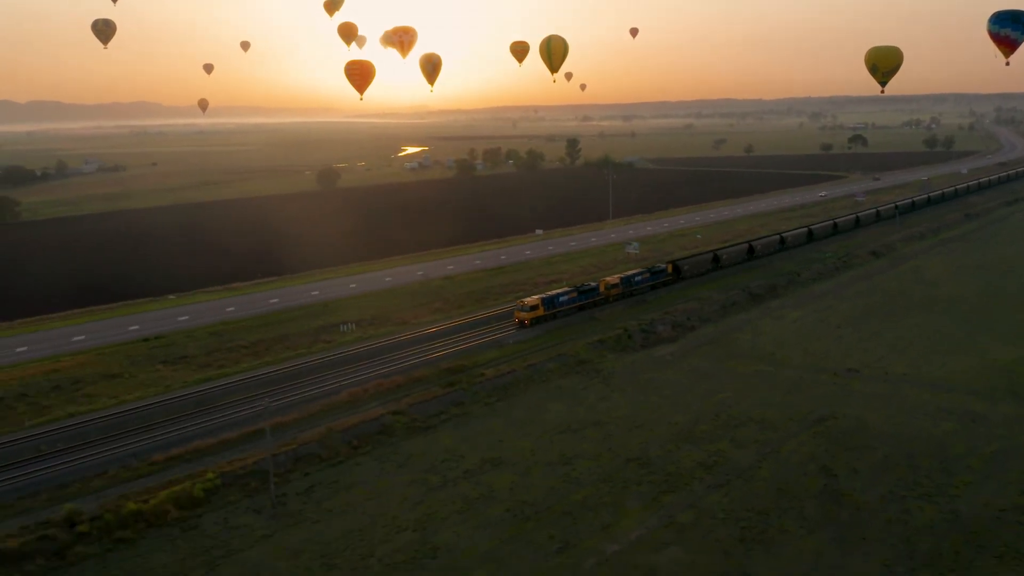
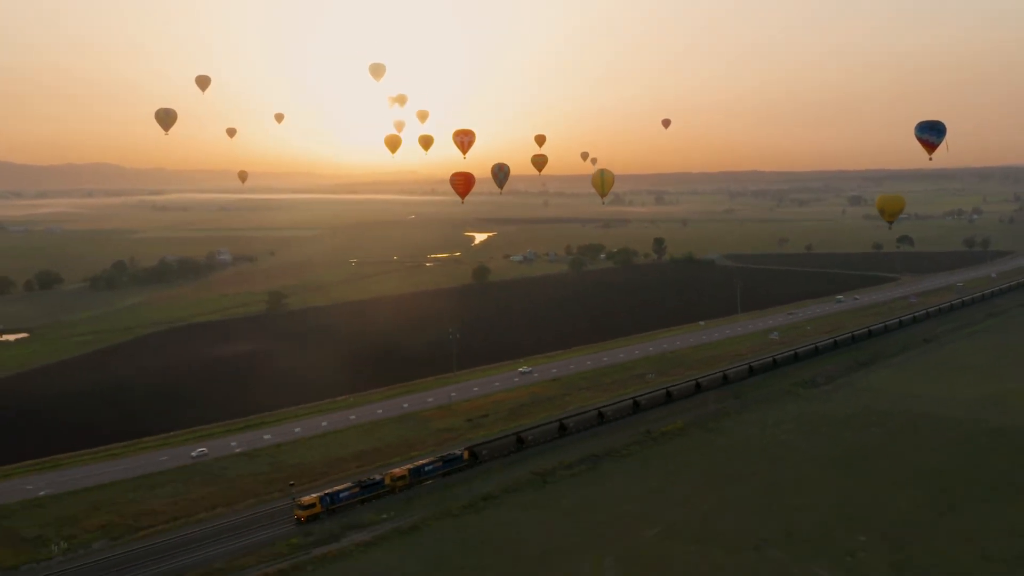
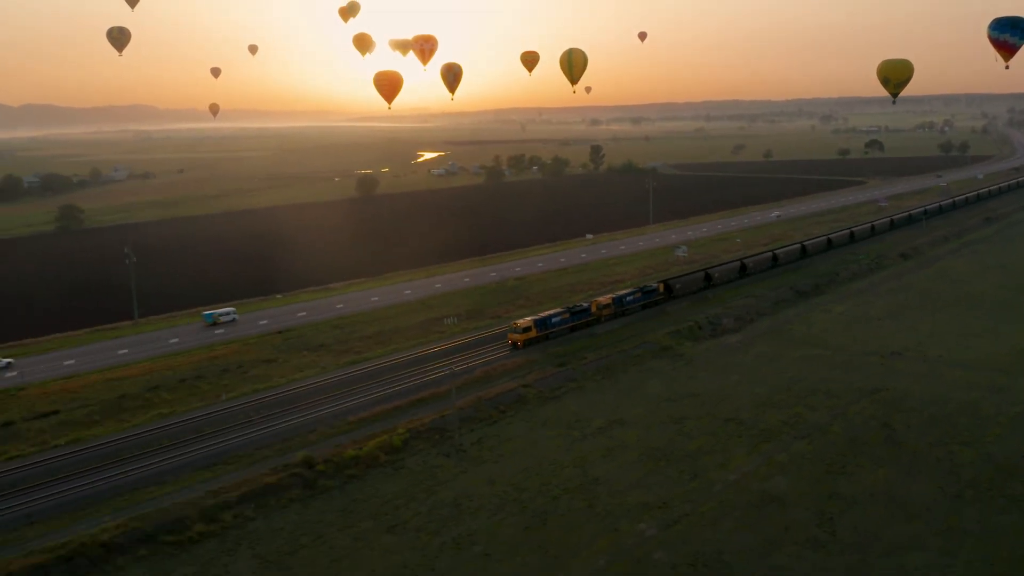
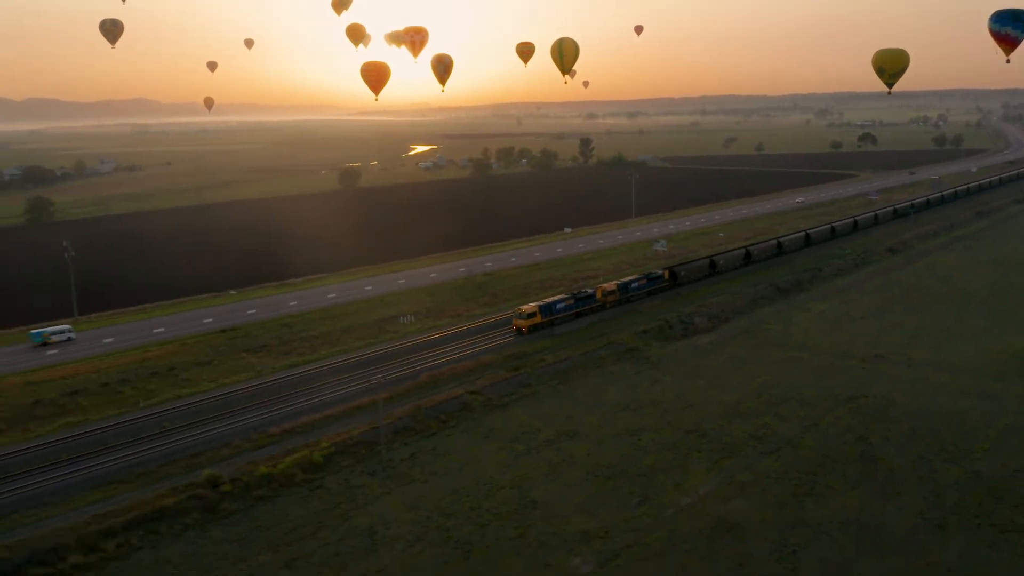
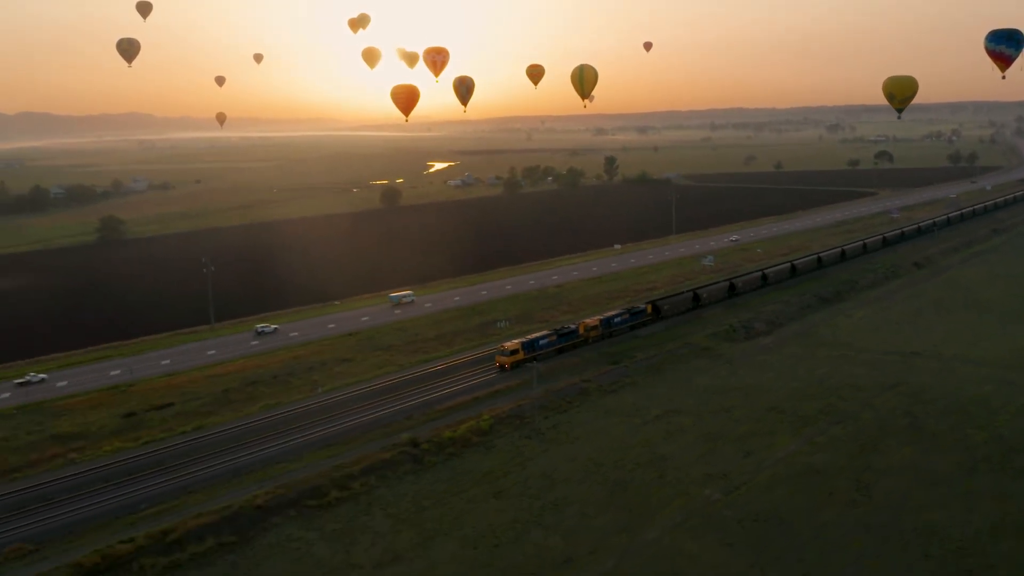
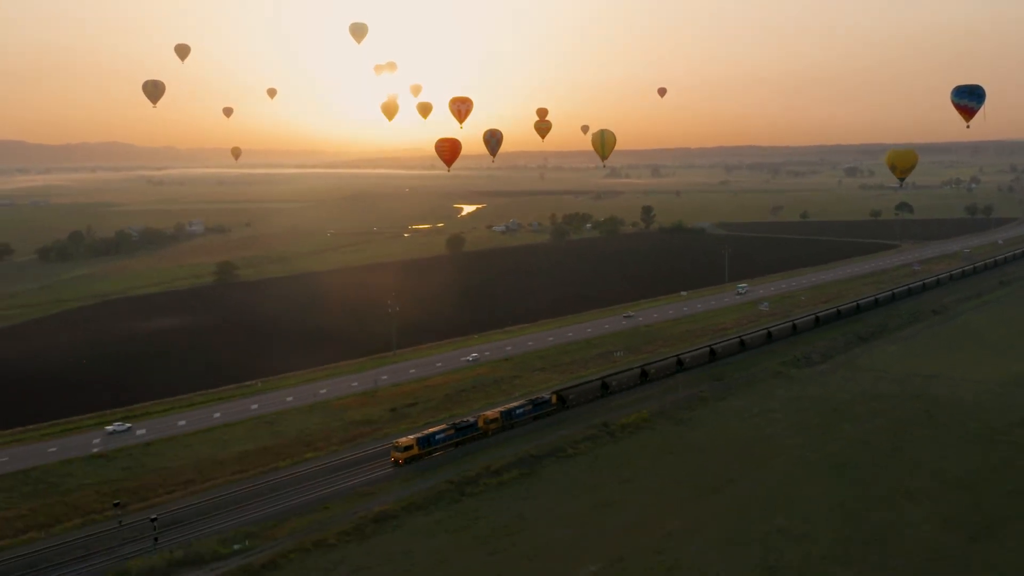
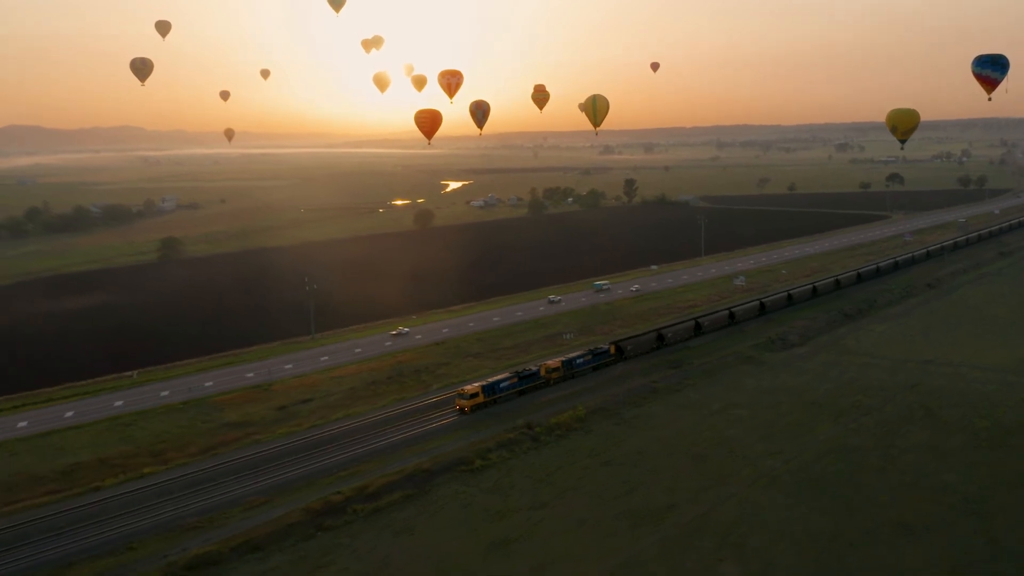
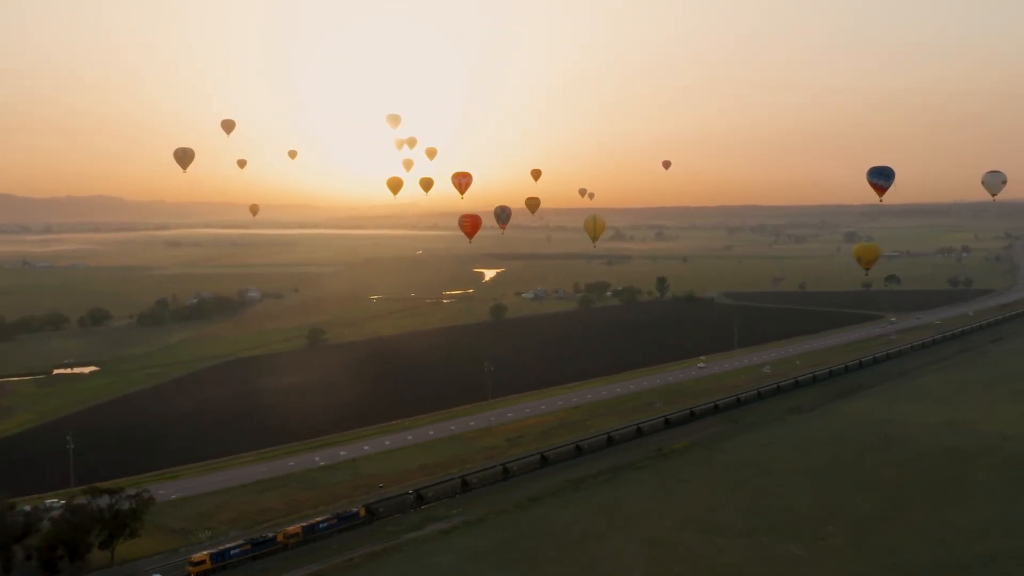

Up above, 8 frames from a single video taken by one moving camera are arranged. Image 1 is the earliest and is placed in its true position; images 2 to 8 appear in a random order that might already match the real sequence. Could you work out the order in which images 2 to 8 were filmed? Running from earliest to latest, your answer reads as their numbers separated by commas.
4, 3, 5, 7, 6, 2, 8
